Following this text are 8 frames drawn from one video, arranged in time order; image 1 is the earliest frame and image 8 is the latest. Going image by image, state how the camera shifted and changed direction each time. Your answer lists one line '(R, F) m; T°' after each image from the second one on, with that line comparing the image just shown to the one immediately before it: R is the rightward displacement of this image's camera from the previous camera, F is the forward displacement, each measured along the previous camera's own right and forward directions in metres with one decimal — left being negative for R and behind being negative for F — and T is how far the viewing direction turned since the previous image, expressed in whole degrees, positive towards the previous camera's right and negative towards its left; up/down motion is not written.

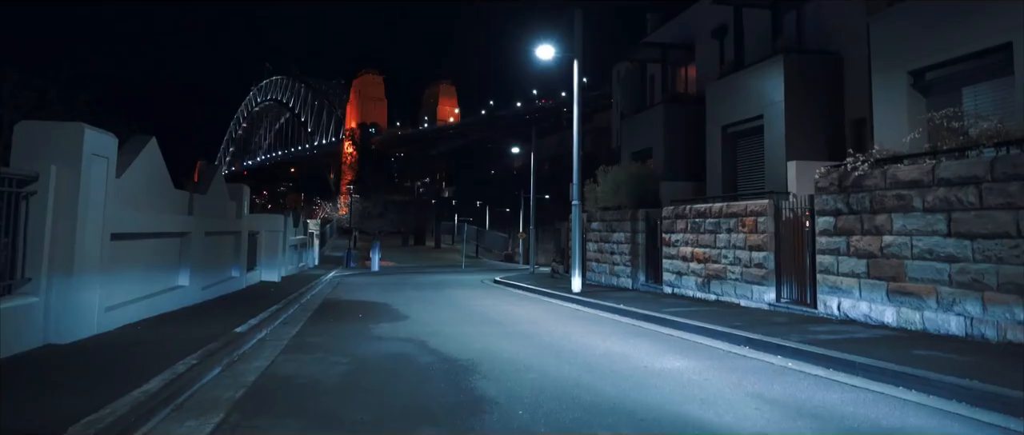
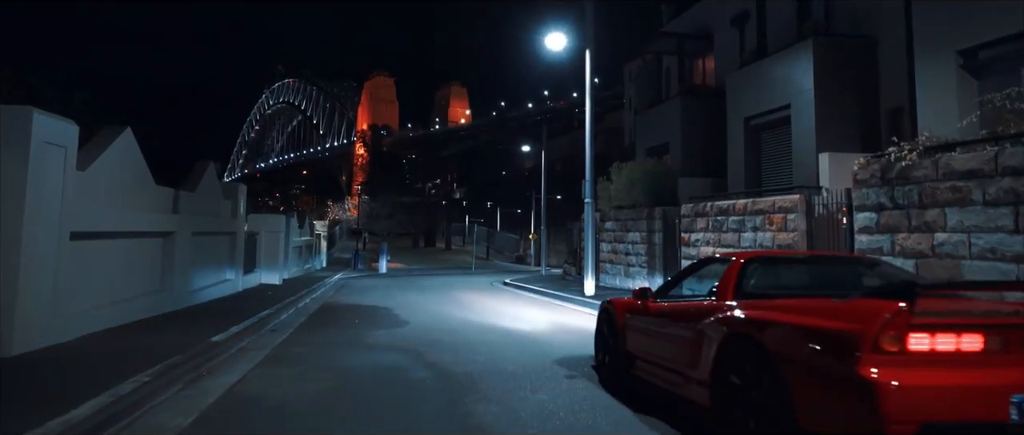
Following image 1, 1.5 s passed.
(+0.1, +1.2) m; -1°
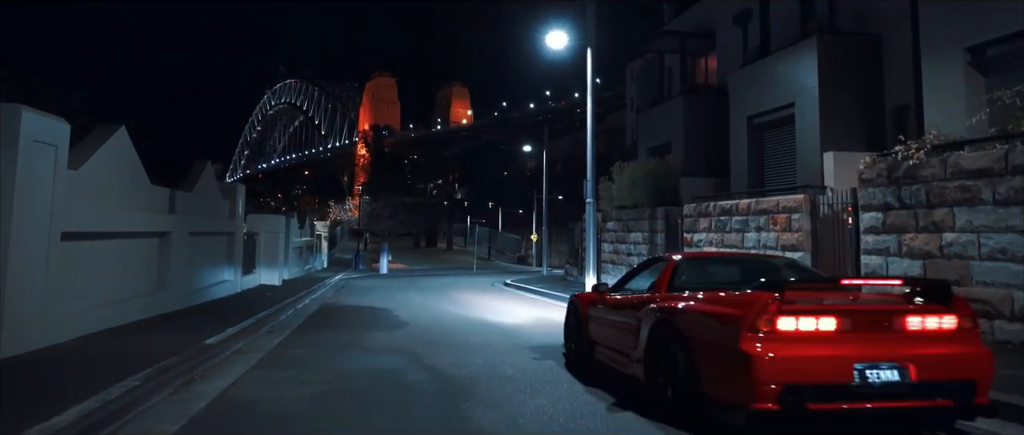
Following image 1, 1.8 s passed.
(0.0, +0.2) m; 0°
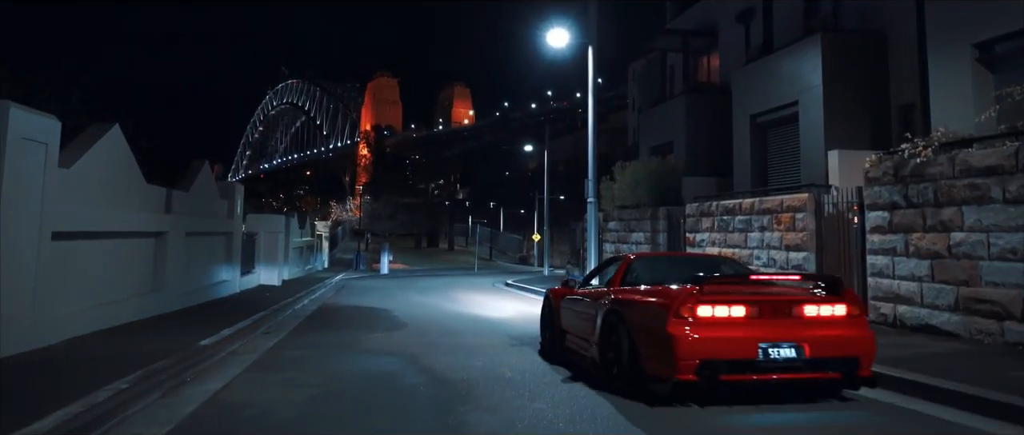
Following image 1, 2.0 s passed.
(0.0, +0.2) m; 0°
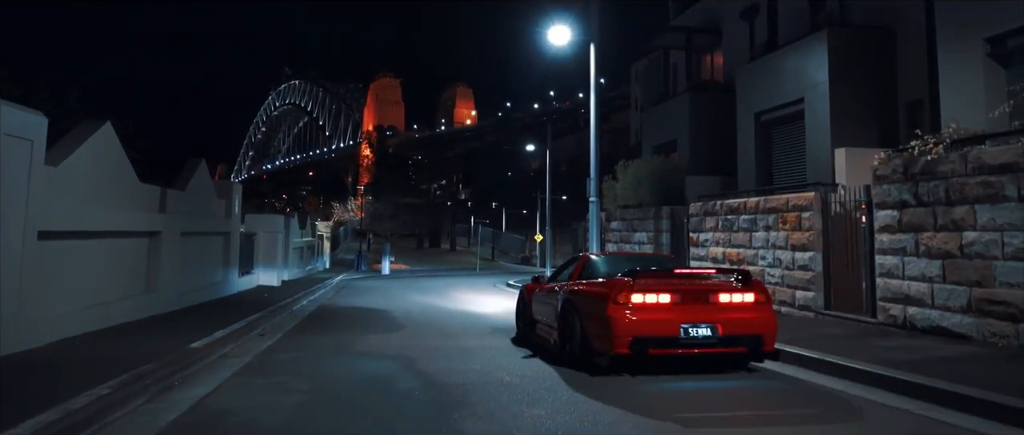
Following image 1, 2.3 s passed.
(0.0, +0.3) m; 0°
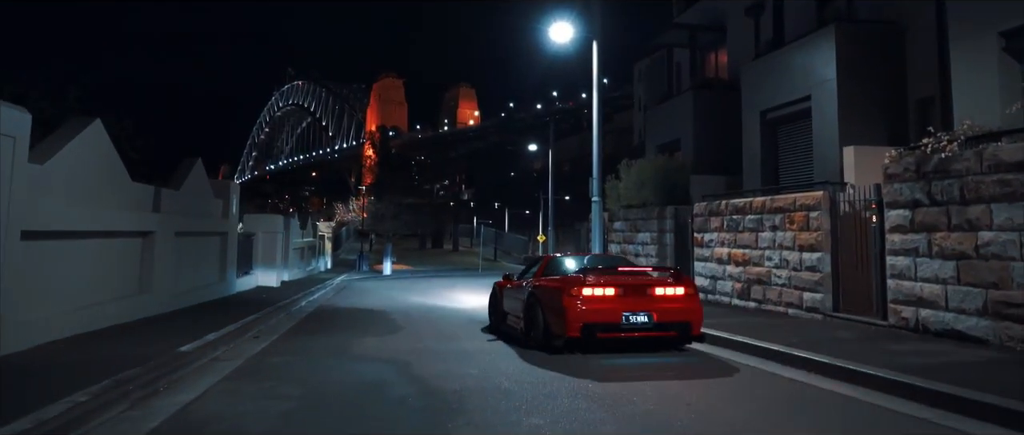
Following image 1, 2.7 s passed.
(0.0, +0.3) m; 0°
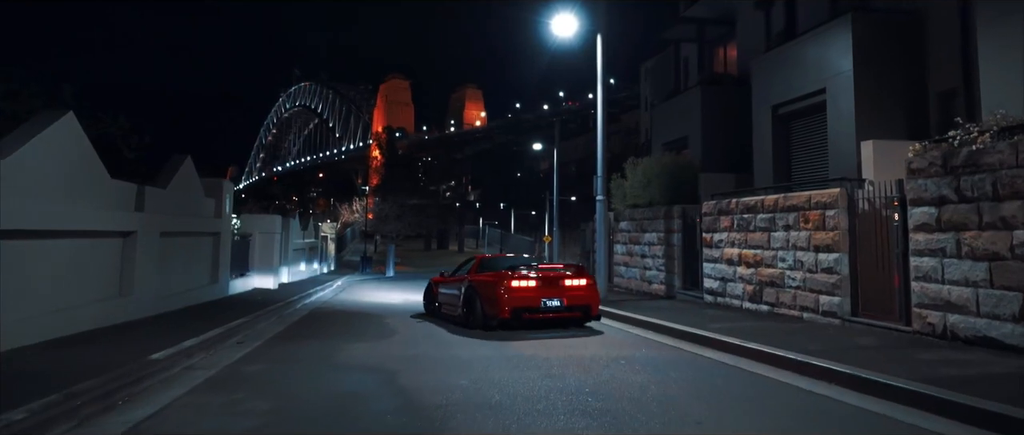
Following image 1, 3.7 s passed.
(+0.1, +0.7) m; -1°
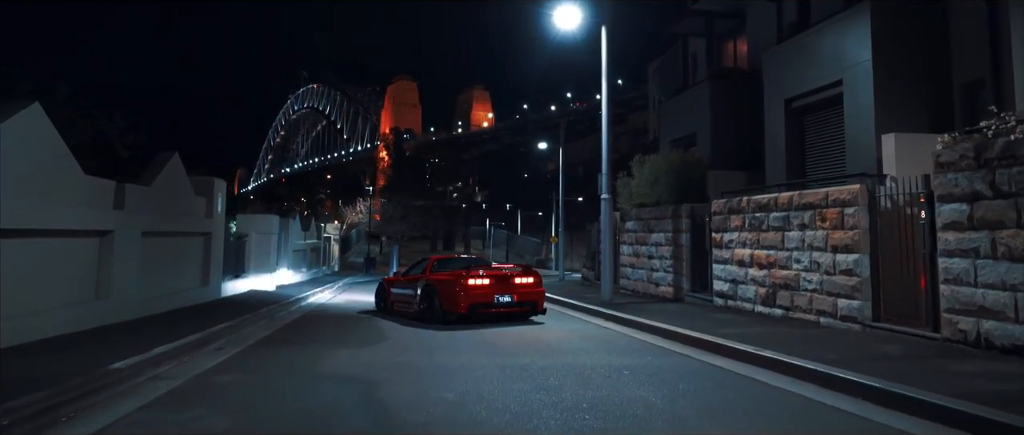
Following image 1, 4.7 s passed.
(+0.2, +0.8) m; -1°
